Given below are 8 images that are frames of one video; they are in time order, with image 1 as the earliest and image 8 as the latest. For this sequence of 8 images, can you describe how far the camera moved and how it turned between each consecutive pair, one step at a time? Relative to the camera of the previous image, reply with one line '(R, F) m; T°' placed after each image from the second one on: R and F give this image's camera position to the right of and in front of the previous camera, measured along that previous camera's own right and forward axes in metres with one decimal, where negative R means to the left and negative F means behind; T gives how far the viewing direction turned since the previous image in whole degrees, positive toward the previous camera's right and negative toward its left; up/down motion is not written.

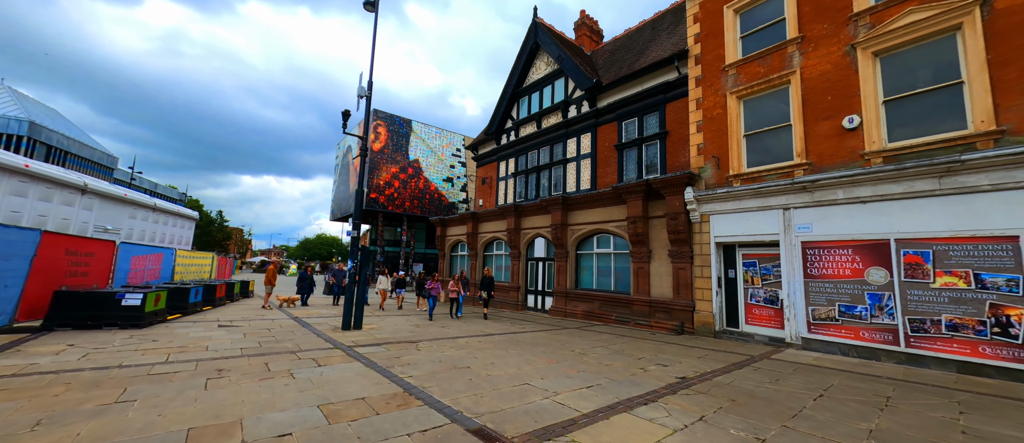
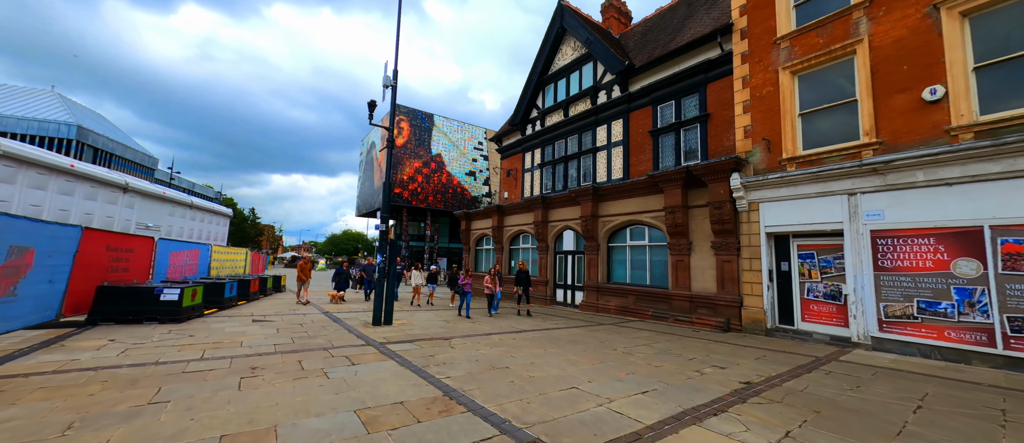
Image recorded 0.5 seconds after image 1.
(-0.3, +0.4) m; -3°
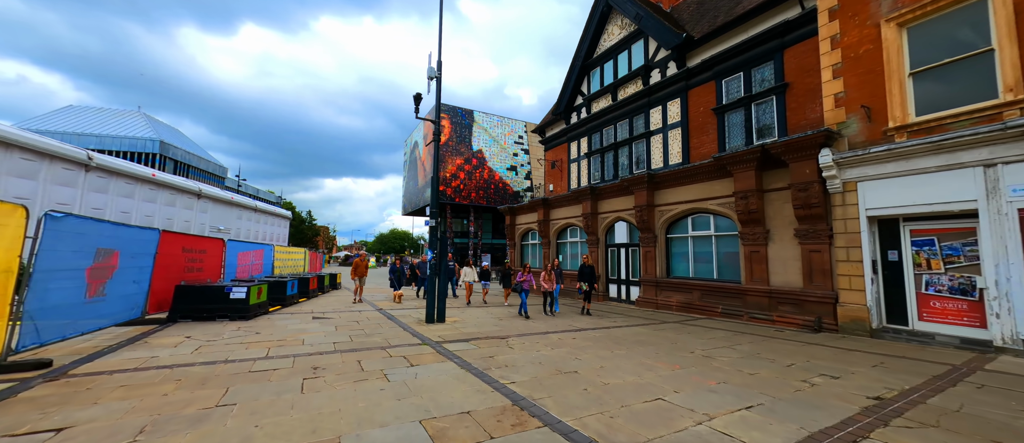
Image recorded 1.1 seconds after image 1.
(-0.3, +0.5) m; -6°
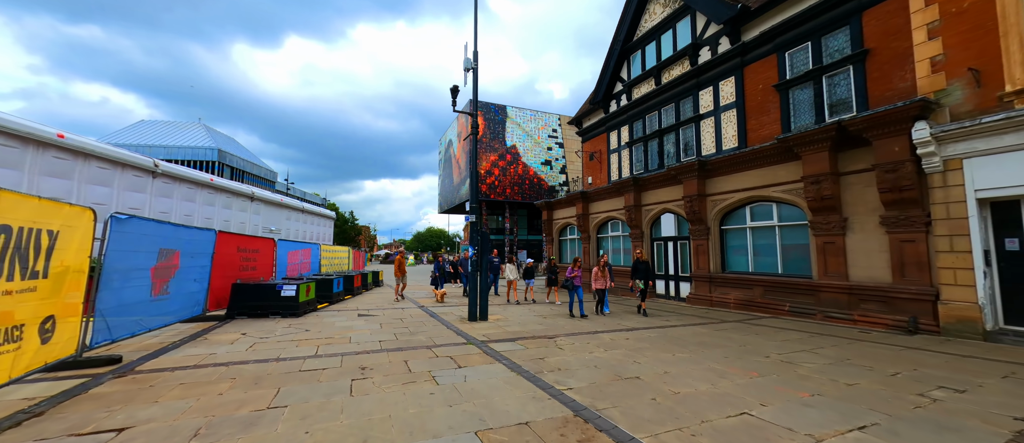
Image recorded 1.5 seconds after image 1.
(-0.2, +0.4) m; -5°
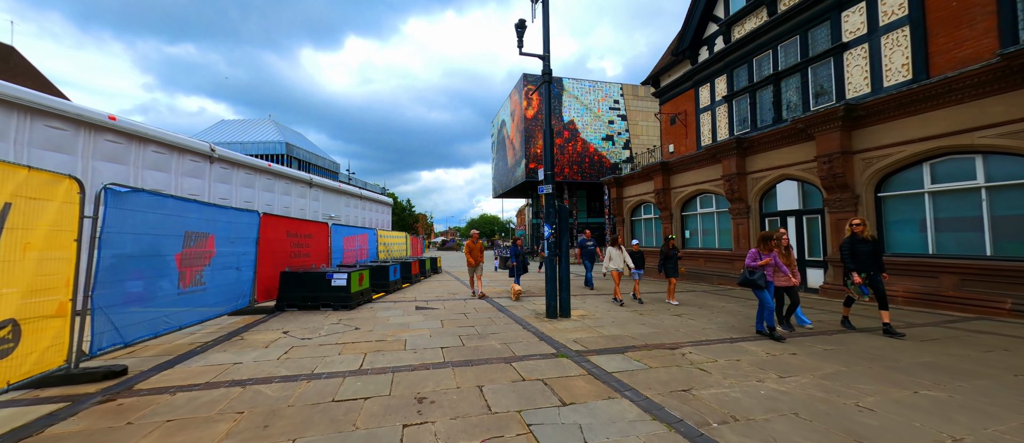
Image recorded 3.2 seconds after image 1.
(-0.7, +1.8) m; -8°
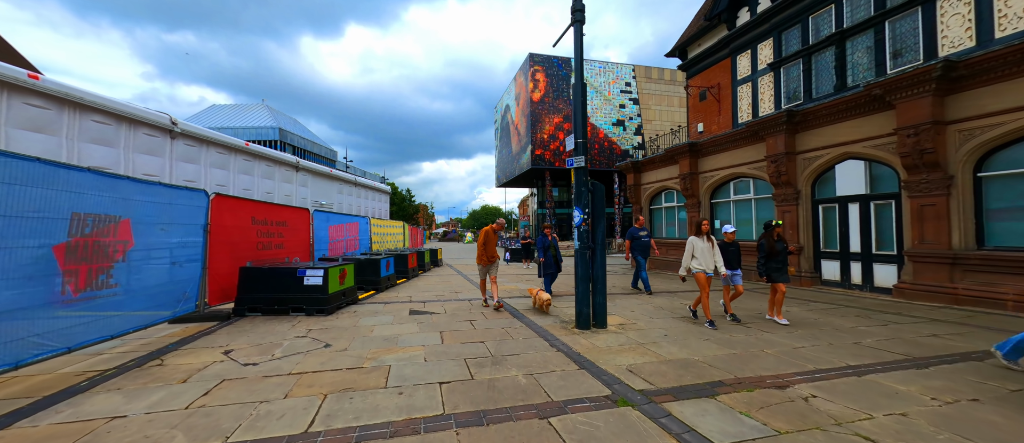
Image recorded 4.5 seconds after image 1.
(-0.3, +1.6) m; 0°
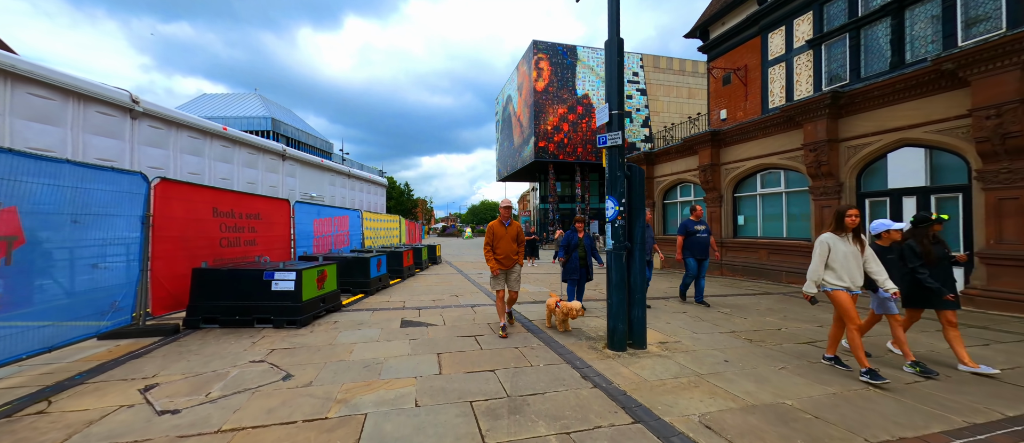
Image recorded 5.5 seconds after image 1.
(-0.2, +1.1) m; 0°
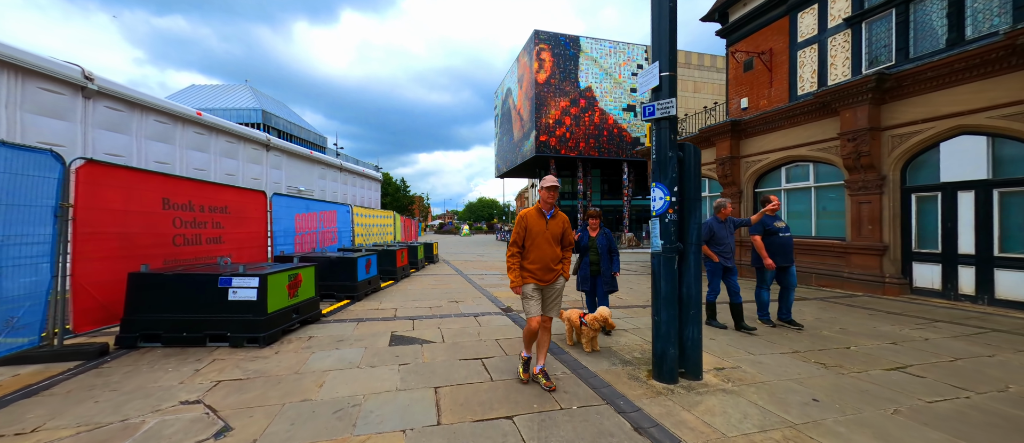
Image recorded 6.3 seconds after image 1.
(-0.2, +1.0) m; 0°
